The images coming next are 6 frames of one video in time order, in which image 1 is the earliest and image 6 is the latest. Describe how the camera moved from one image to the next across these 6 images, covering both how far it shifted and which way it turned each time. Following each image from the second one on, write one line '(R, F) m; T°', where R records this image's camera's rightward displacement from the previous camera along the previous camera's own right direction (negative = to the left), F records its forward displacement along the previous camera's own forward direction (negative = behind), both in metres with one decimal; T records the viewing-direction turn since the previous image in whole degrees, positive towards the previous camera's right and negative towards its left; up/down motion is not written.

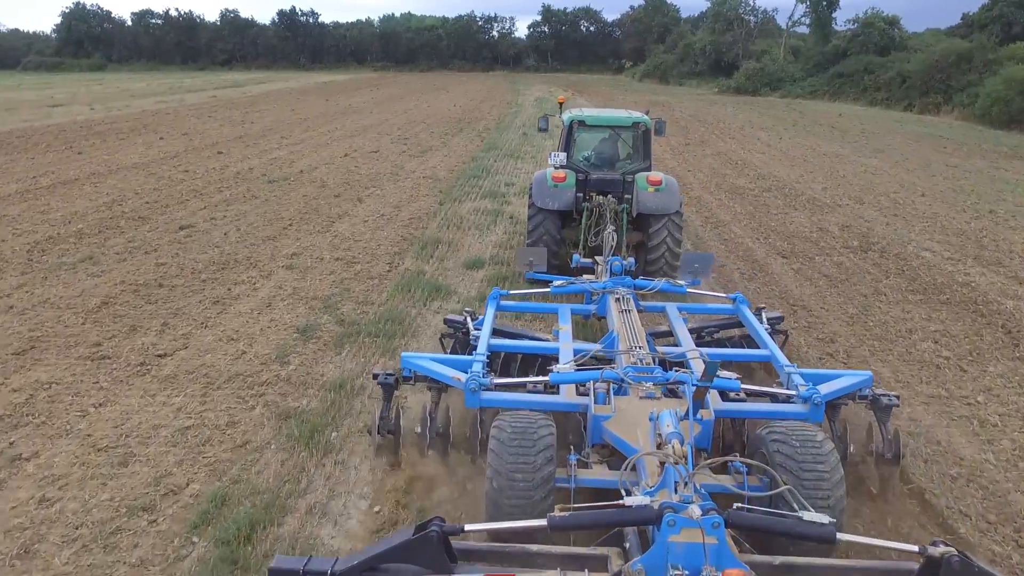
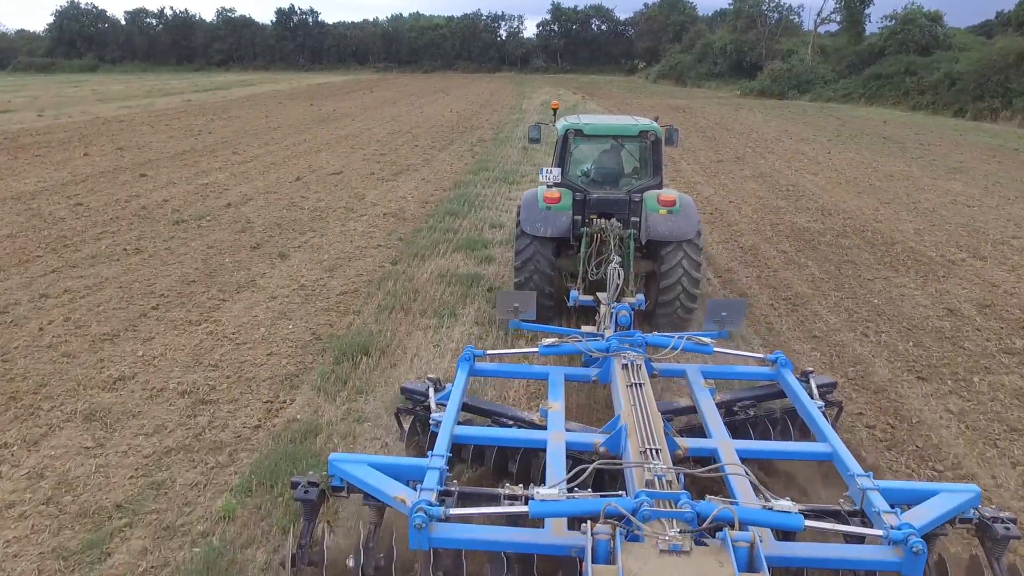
(+0.3, +2.8) m; -1°
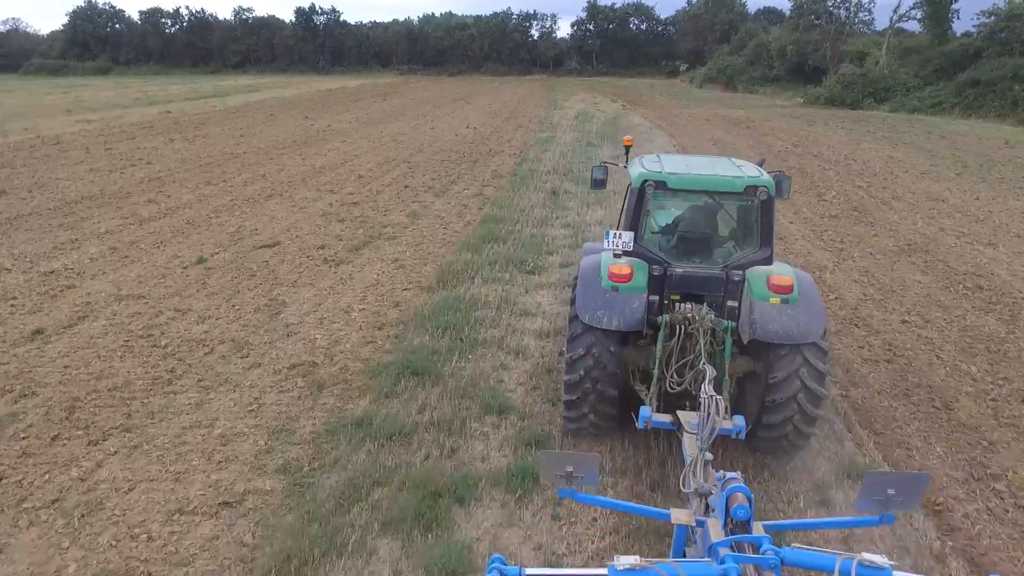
(+0.1, +4.0) m; -2°
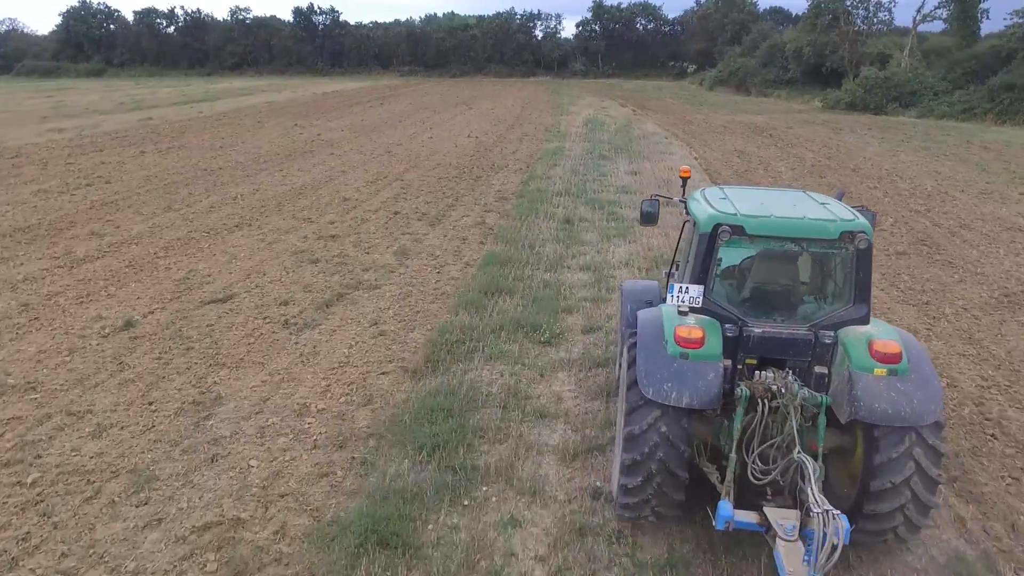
(-0.1, +1.5) m; 0°
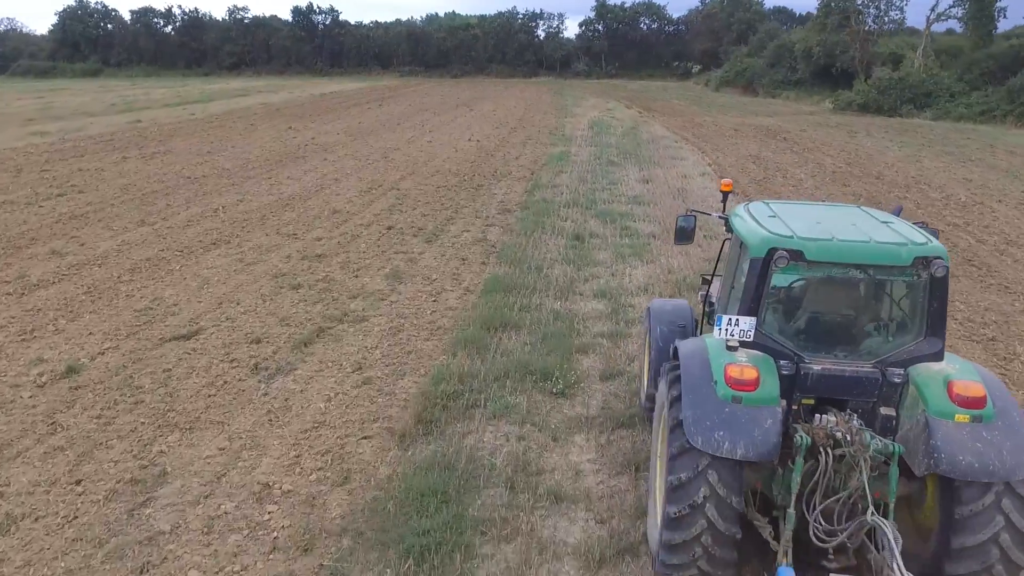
(0.0, +0.8) m; 0°
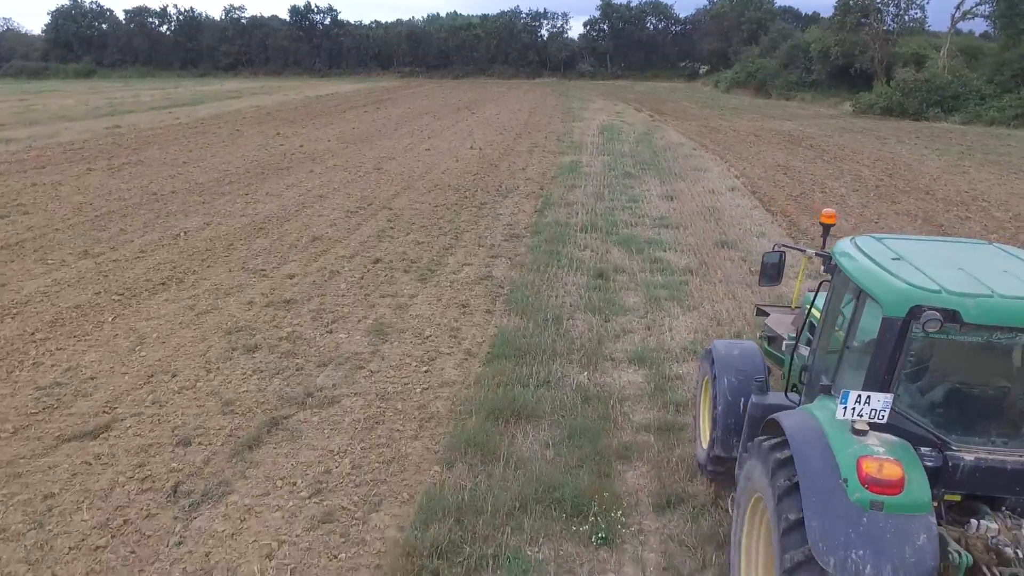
(-0.1, +1.4) m; 0°
